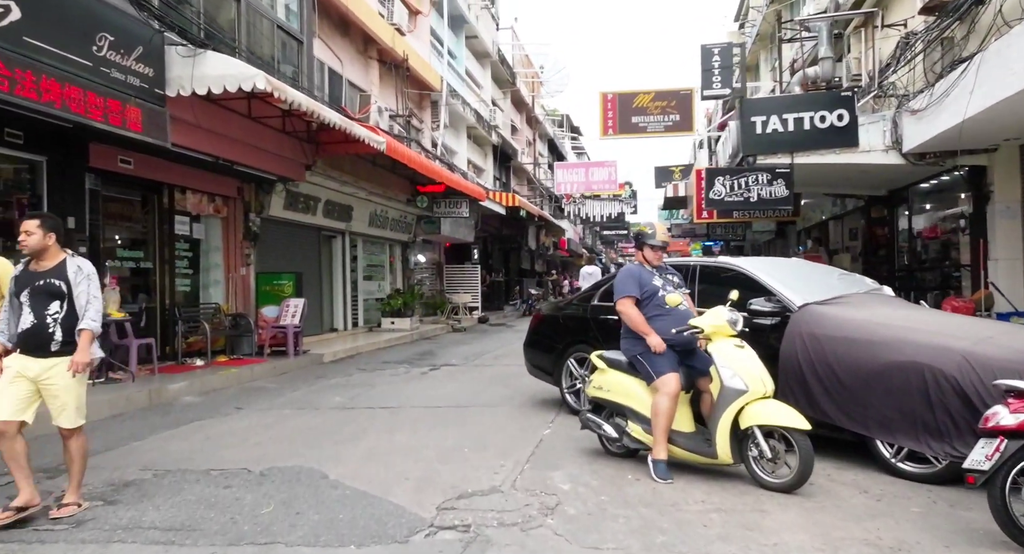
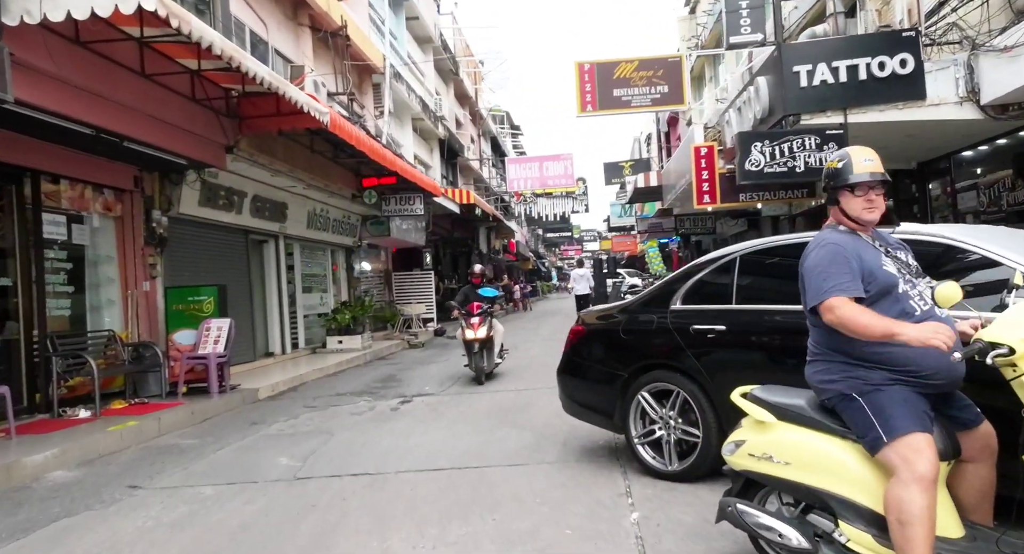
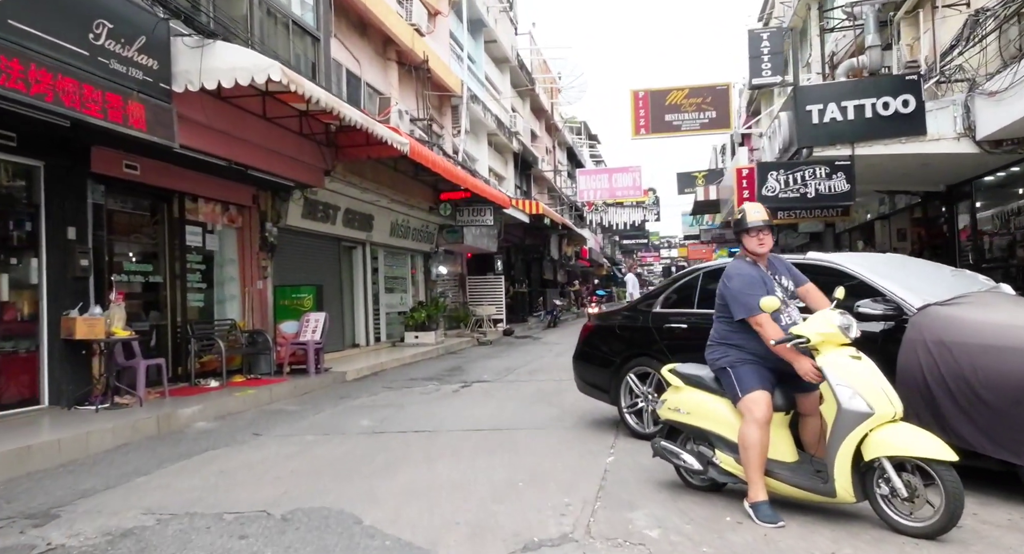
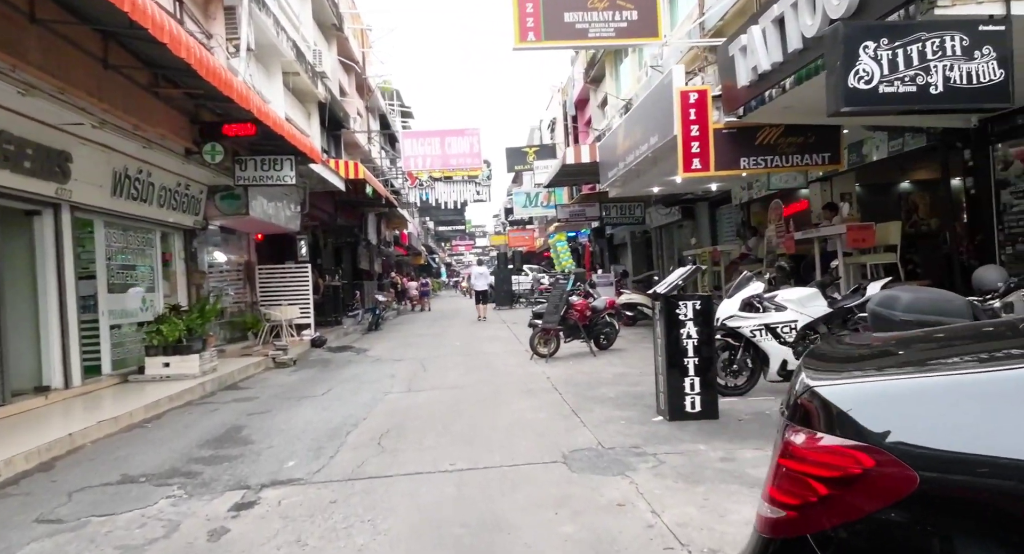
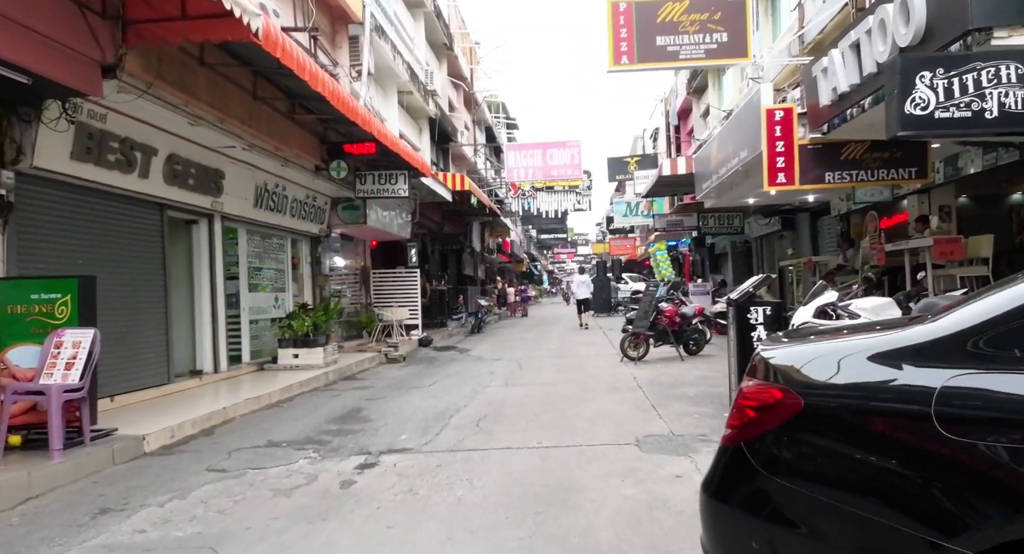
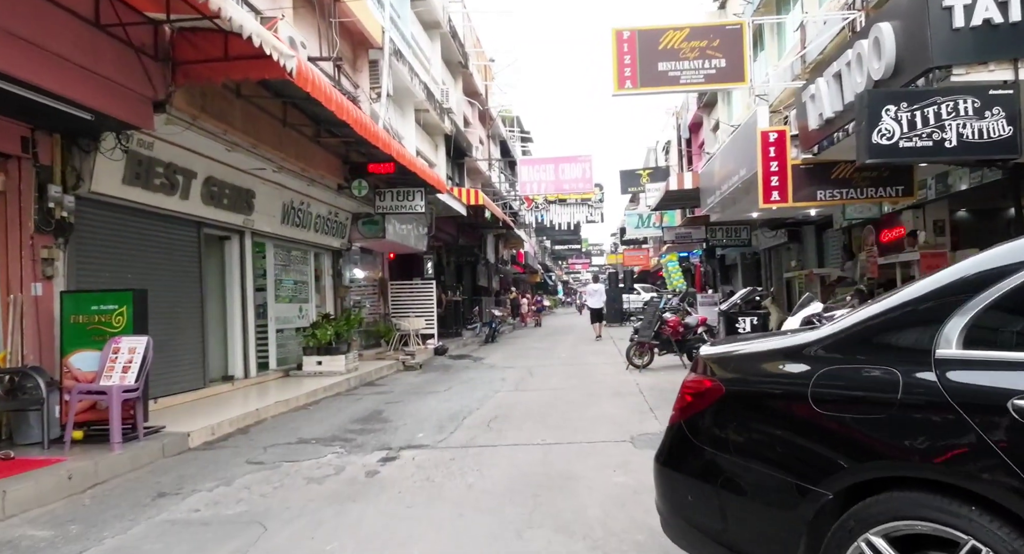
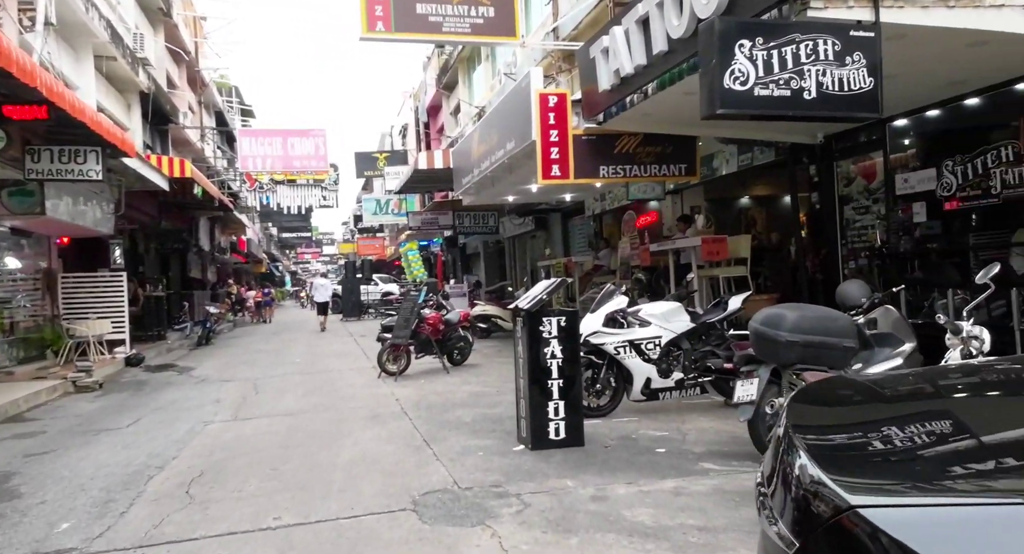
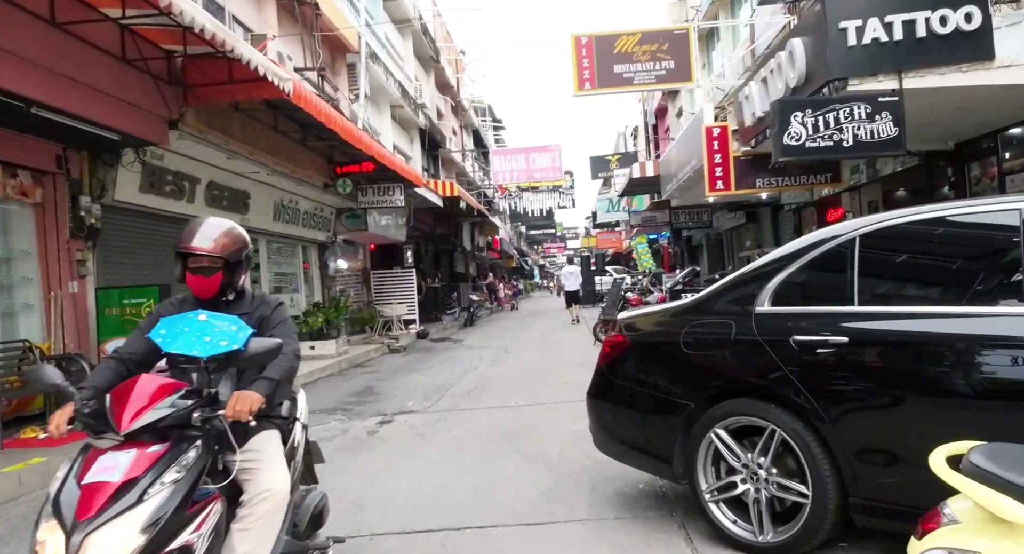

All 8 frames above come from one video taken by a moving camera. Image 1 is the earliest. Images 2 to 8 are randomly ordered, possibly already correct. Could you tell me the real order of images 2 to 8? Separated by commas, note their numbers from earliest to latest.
3, 2, 8, 6, 5, 4, 7
